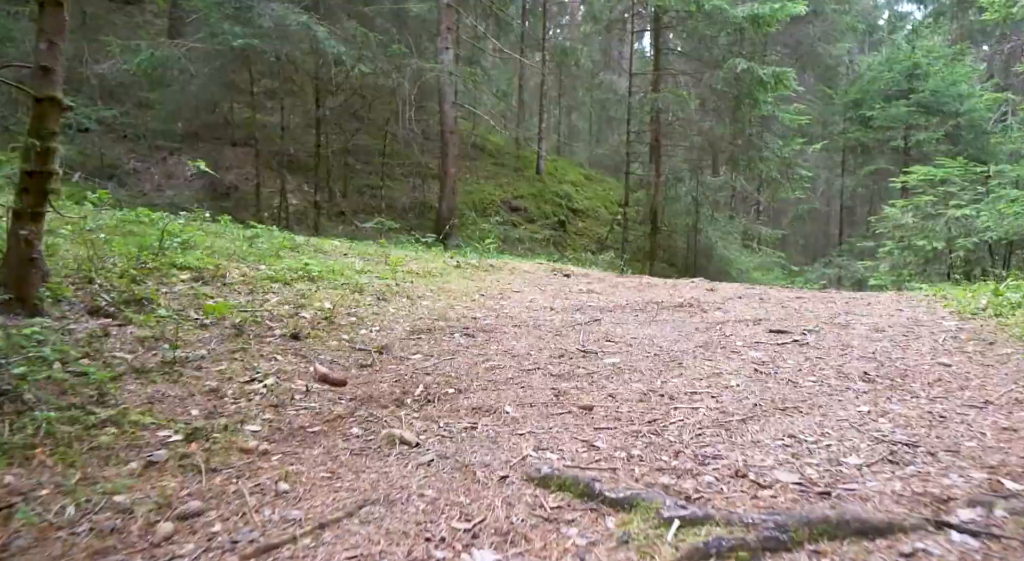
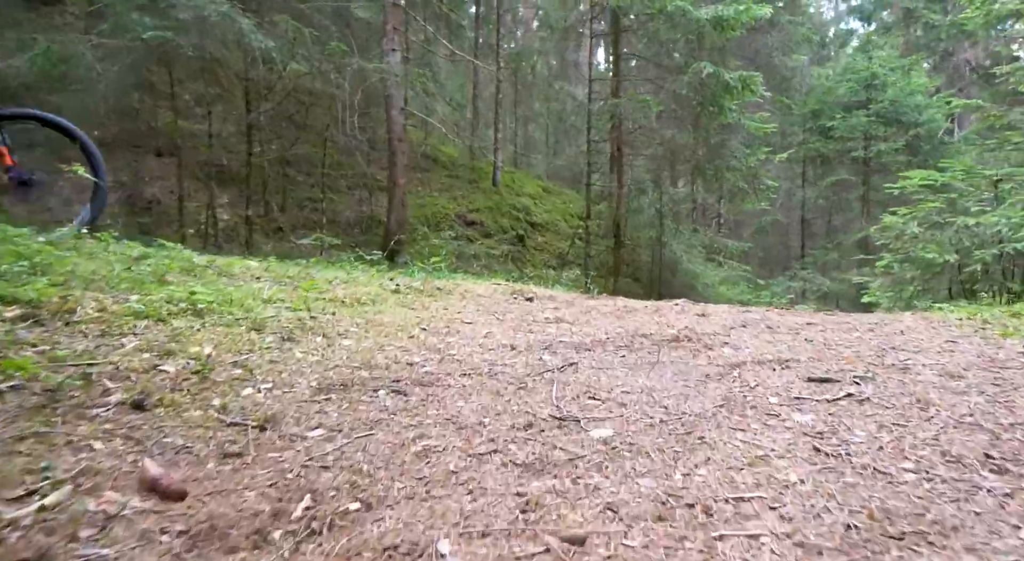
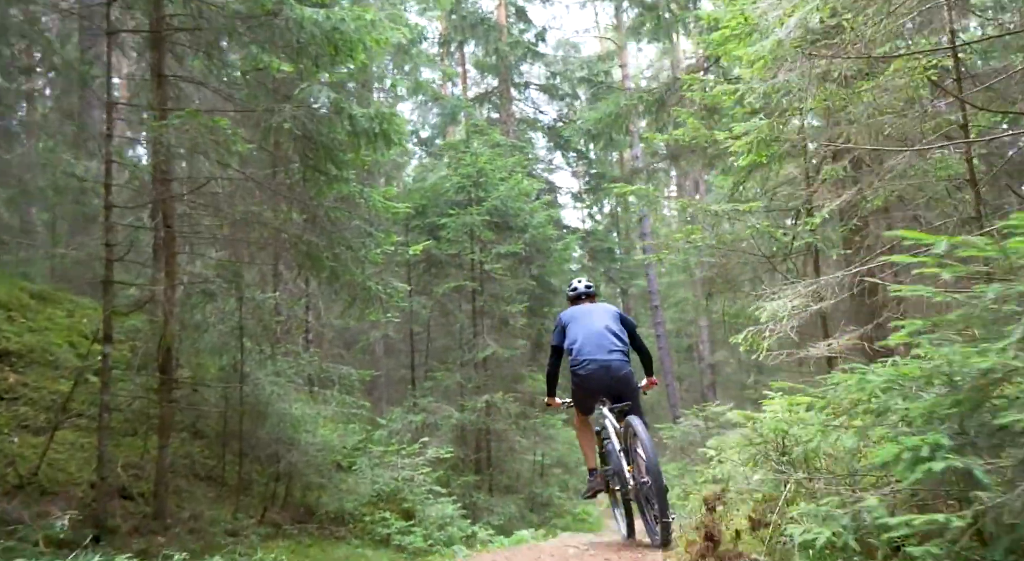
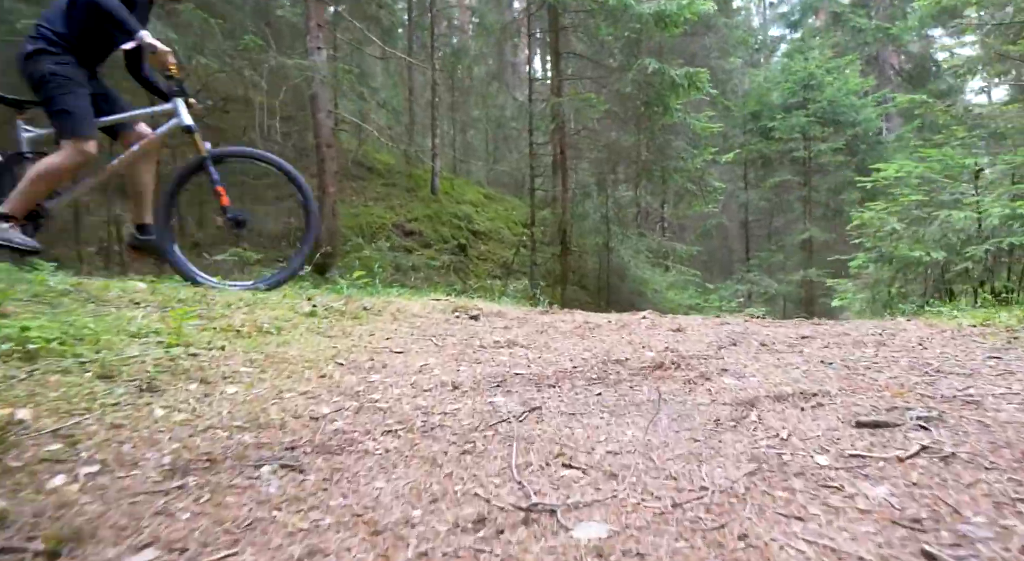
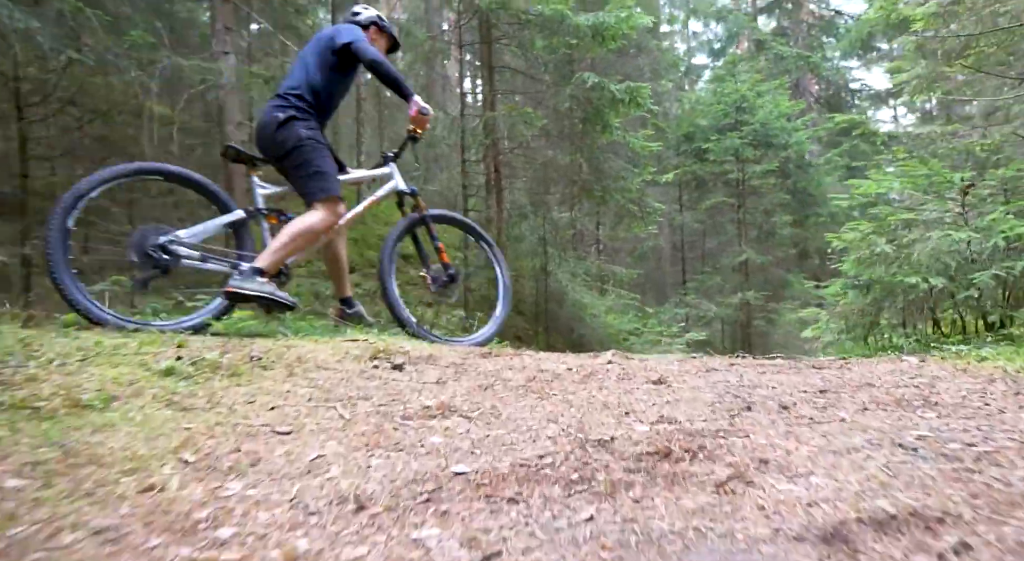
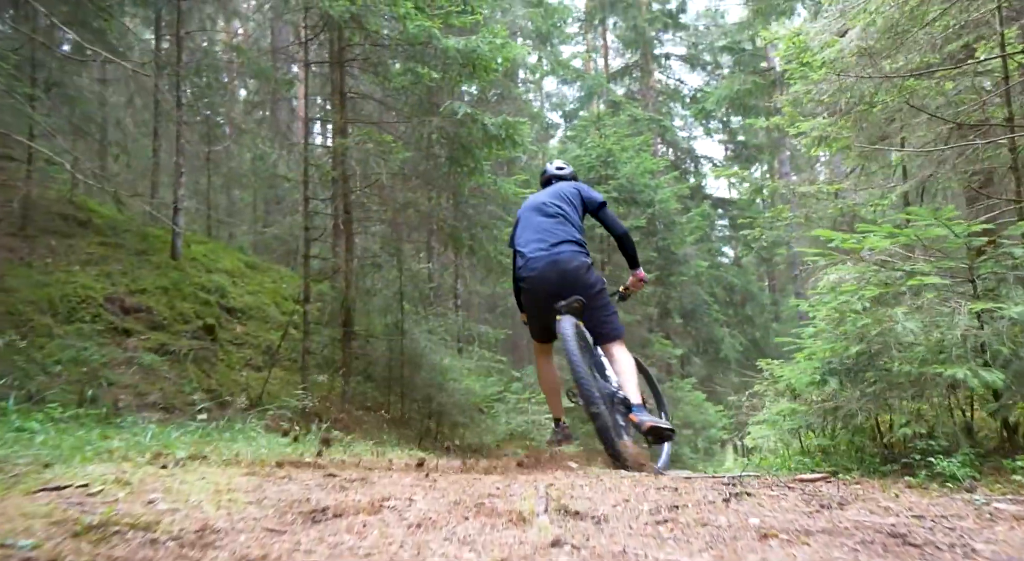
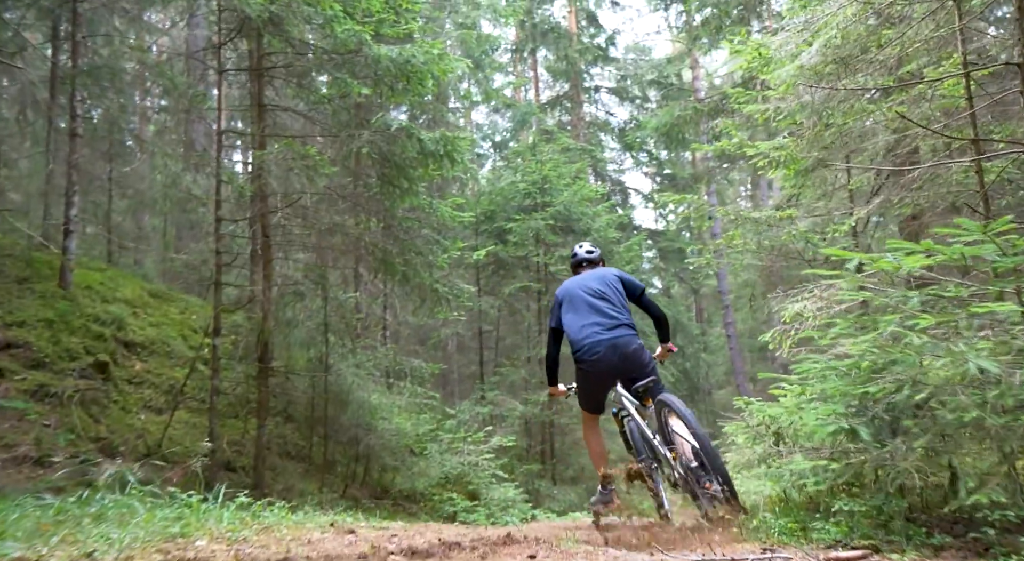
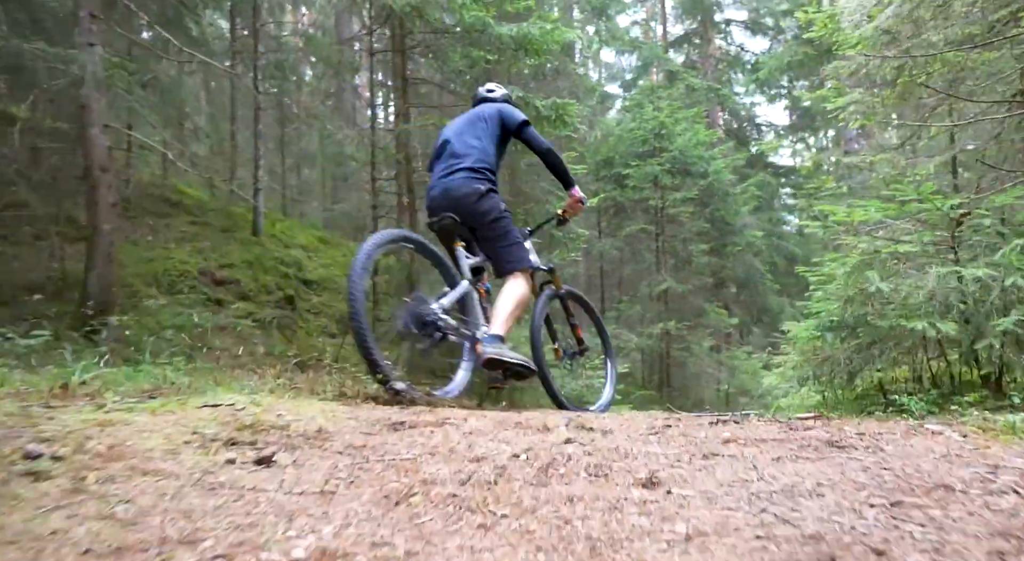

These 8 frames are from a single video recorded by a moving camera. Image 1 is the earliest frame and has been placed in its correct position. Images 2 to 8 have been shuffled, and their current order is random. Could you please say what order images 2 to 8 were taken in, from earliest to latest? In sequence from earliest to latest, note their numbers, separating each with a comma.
2, 4, 5, 8, 6, 7, 3
